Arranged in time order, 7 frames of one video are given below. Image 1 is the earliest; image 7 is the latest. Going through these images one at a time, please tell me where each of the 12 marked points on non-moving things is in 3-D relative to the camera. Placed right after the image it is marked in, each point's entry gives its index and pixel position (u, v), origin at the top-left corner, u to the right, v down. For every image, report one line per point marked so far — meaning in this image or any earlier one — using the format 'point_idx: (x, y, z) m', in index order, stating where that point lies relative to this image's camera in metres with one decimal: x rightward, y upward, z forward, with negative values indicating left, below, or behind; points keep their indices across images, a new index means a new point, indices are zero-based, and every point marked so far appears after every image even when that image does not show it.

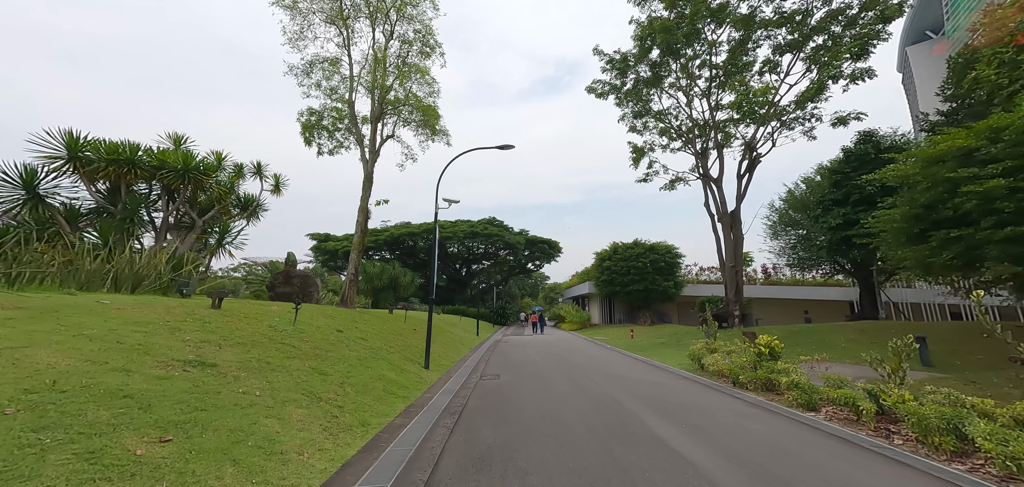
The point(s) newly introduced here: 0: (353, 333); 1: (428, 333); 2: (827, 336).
0: (-4.6, -2.5, +11.6) m
1: (-2.6, -2.8, +12.7) m
2: (+12.5, -3.7, +16.1) m
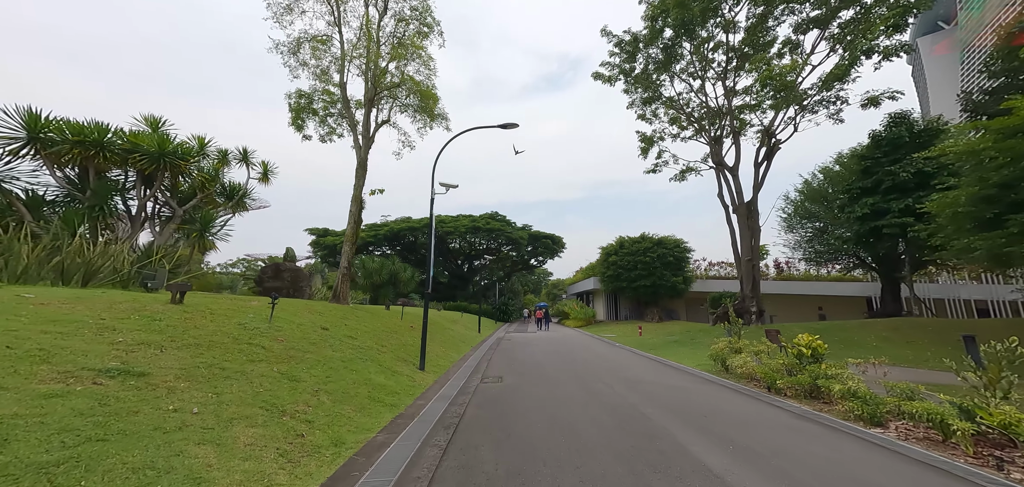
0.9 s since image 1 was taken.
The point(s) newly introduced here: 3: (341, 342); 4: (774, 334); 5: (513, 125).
0: (-4.5, -2.3, +10.5) m
1: (-2.5, -2.5, +11.6) m
2: (+12.6, -3.3, +15.0) m
3: (-4.0, -2.3, +9.5) m
4: (+7.8, -2.7, +12.3) m
5: (0.0, +3.3, +11.3) m
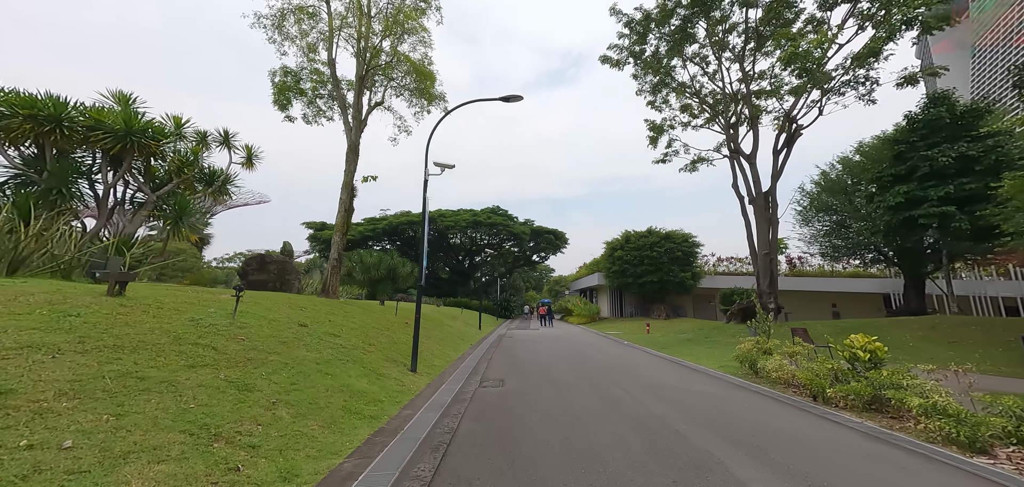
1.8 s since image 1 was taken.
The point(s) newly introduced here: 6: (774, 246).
0: (-4.4, -1.9, +9.4) m
1: (-2.5, -2.1, +10.4) m
2: (+12.7, -3.0, +13.8) m
3: (-3.9, -2.0, +8.4) m
4: (+7.9, -2.4, +11.1) m
5: (+0.1, +3.6, +10.1) m
6: (+12.6, -0.1, +19.5) m
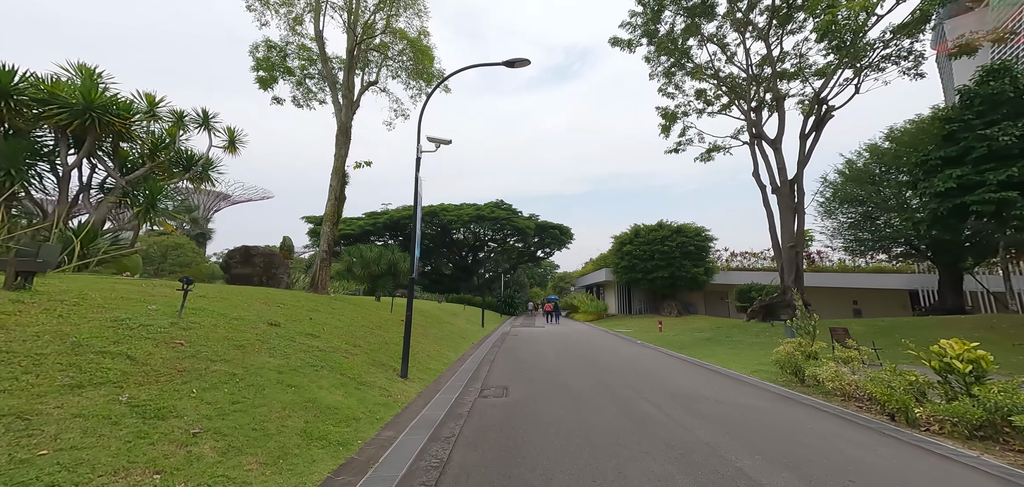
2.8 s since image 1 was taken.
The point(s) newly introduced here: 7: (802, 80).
0: (-4.3, -1.7, +8.1) m
1: (-2.3, -1.9, +9.2) m
2: (+12.9, -2.7, +12.3) m
3: (-3.8, -1.7, +7.1) m
4: (+8.0, -2.2, +9.7) m
5: (+0.2, +3.9, +8.7) m
6: (+12.8, +0.2, +18.1) m
7: (+13.9, +7.8, +19.7) m
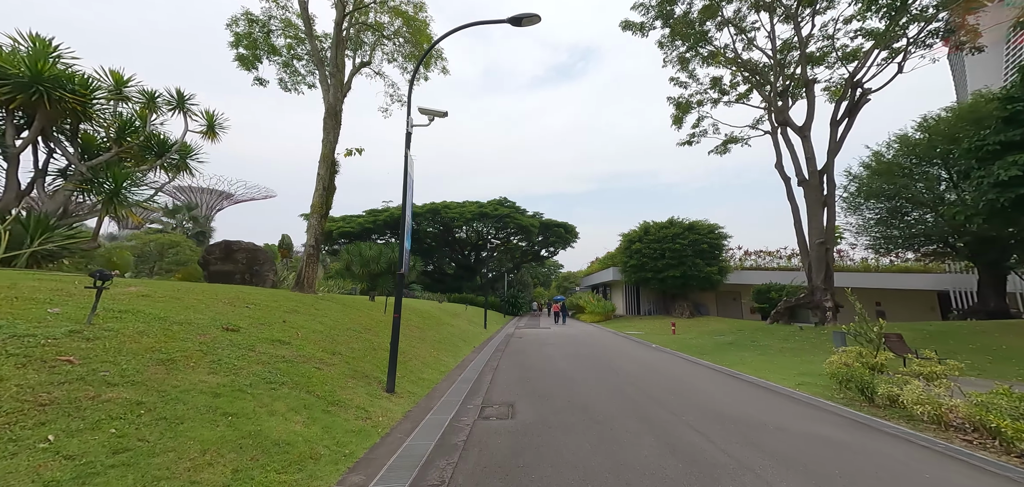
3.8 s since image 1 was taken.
0: (-4.2, -1.5, +6.8) m
1: (-2.2, -1.7, +7.8) m
2: (+13.0, -2.6, +10.9) m
3: (-3.7, -1.6, +5.8) m
4: (+8.2, -2.0, +8.3) m
5: (+0.4, +4.1, +7.3) m
6: (+13.0, +0.4, +16.6) m
7: (+14.1, +8.0, +18.3) m
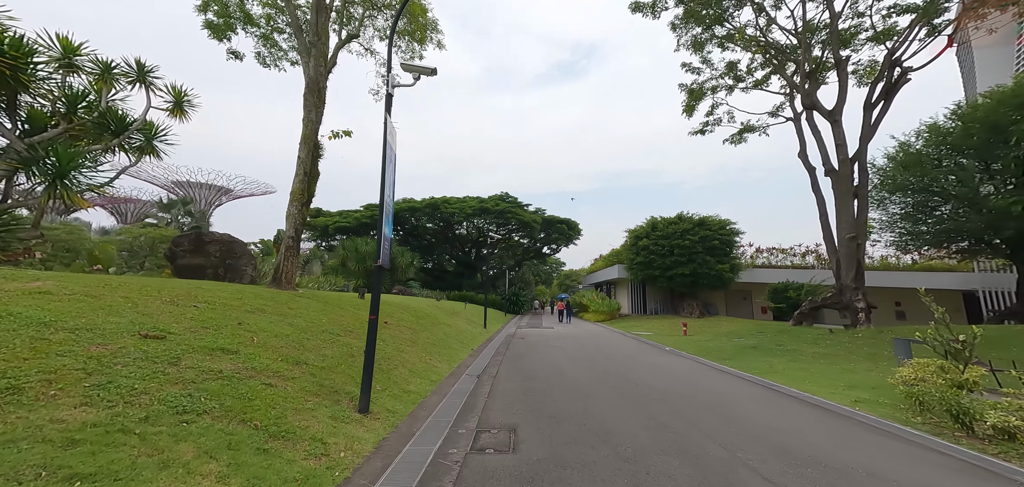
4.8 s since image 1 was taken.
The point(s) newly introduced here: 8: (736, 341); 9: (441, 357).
0: (-4.1, -1.3, +5.4) m
1: (-2.2, -1.5, +6.5) m
2: (+13.0, -2.4, +9.4) m
3: (-3.7, -1.3, +4.4) m
4: (+8.2, -1.8, +6.9) m
5: (+0.4, +4.3, +5.9) m
6: (+13.1, +0.6, +15.2) m
7: (+14.3, +8.2, +16.8) m
8: (+8.9, -3.9, +16.2) m
9: (-2.0, -3.2, +11.5) m
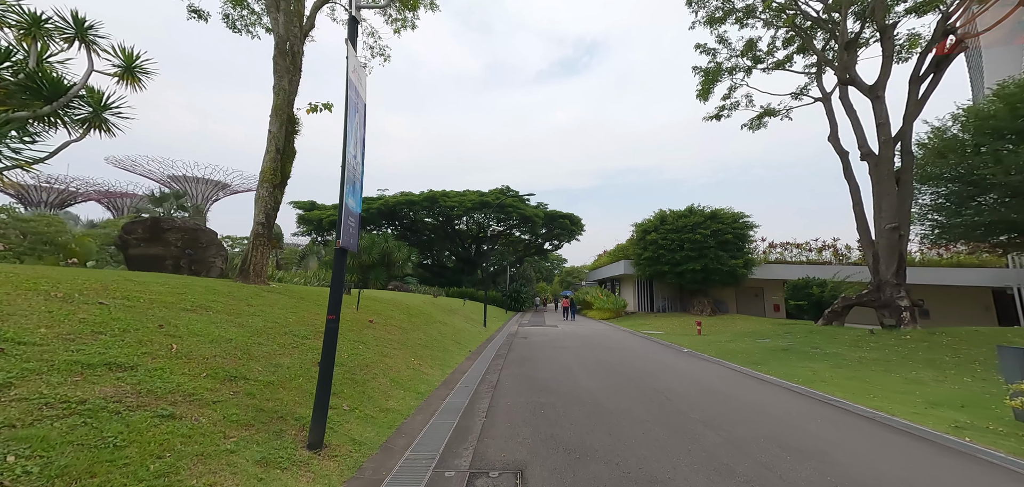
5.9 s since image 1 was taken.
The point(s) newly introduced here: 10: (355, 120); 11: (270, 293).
0: (-4.1, -1.0, +3.8) m
1: (-2.1, -1.2, +4.9) m
2: (+13.1, -2.1, +7.9) m
3: (-3.7, -1.1, +2.8) m
4: (+8.3, -1.6, +5.3) m
5: (+0.5, +4.5, +4.3) m
6: (+13.1, +0.9, +13.6) m
7: (+14.3, +8.5, +15.1) m
8: (+9.0, -3.6, +14.6) m
9: (-1.9, -2.9, +10.0) m
10: (-1.9, +1.5, +4.9) m
11: (-5.6, -1.2, +9.3) m
